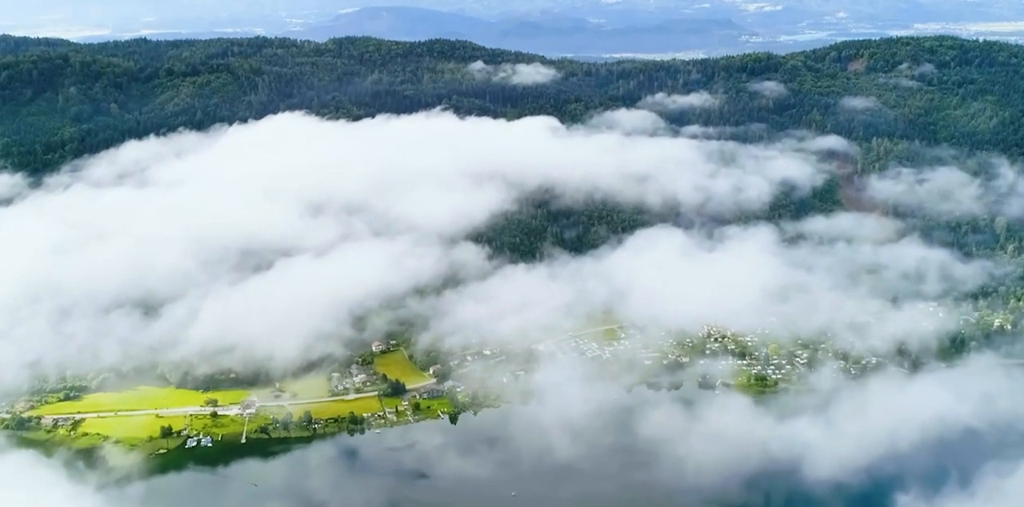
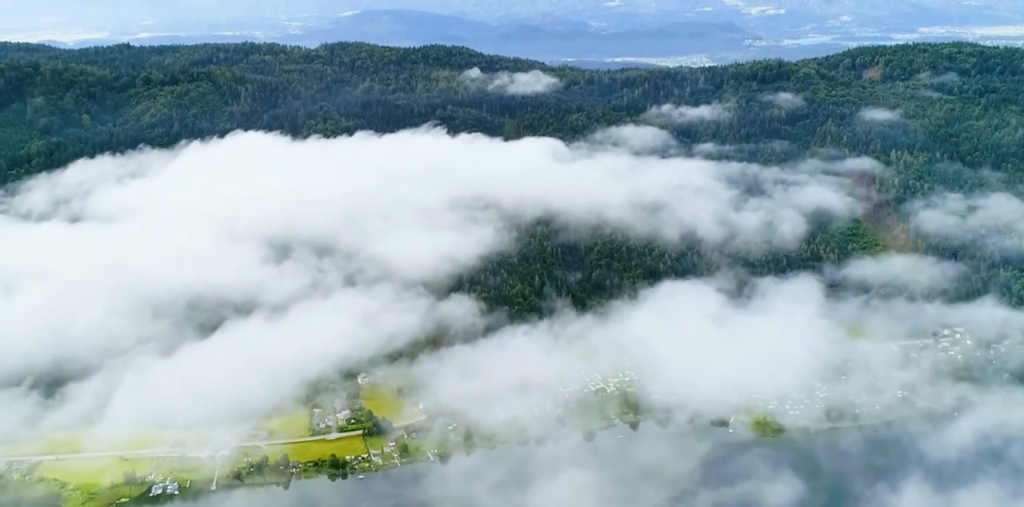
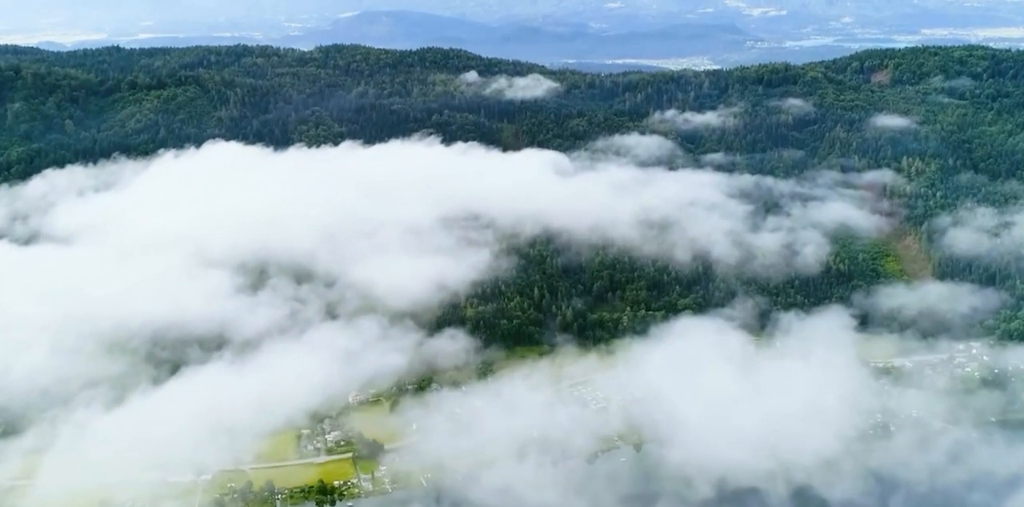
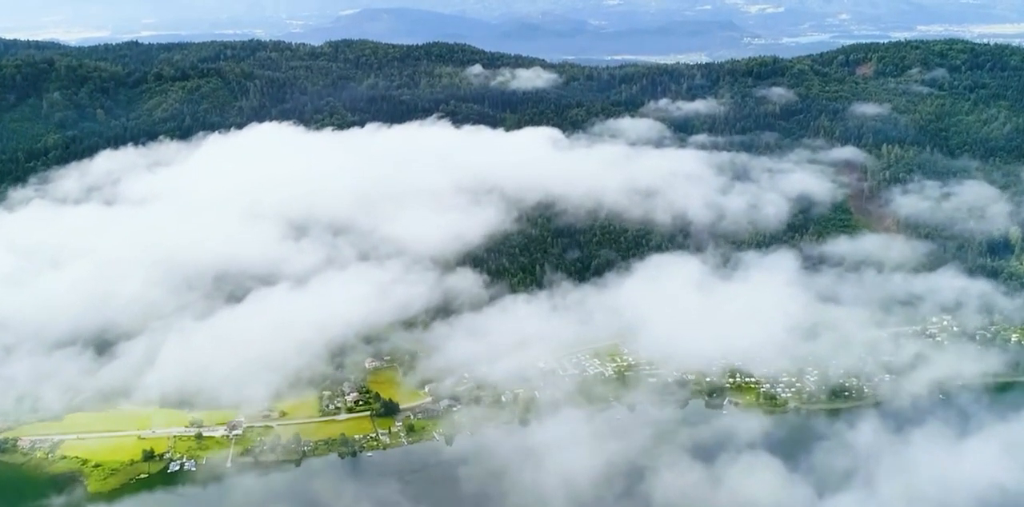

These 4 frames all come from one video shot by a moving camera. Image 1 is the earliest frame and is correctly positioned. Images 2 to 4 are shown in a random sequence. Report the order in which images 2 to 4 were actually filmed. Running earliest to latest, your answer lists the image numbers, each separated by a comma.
4, 2, 3
